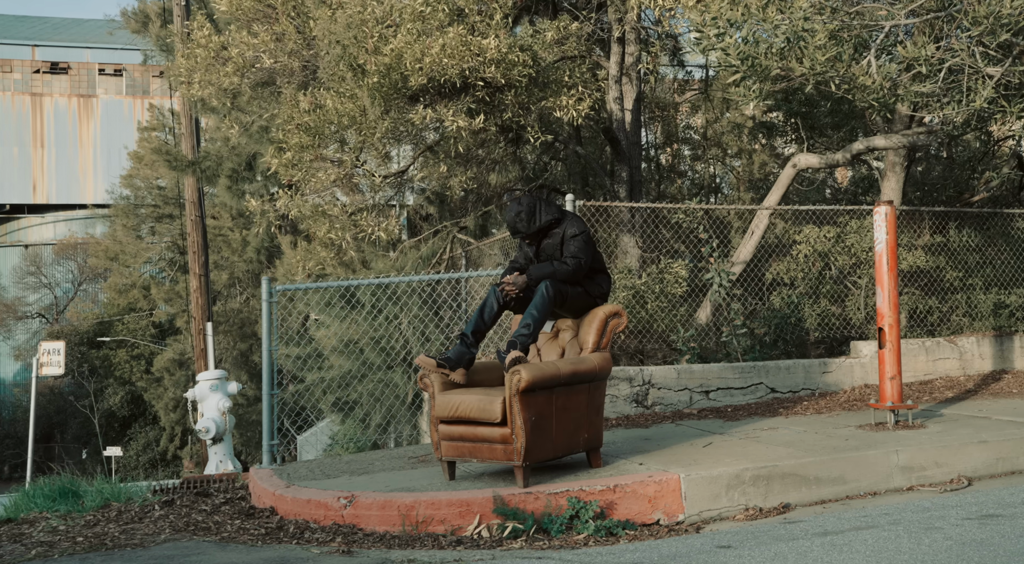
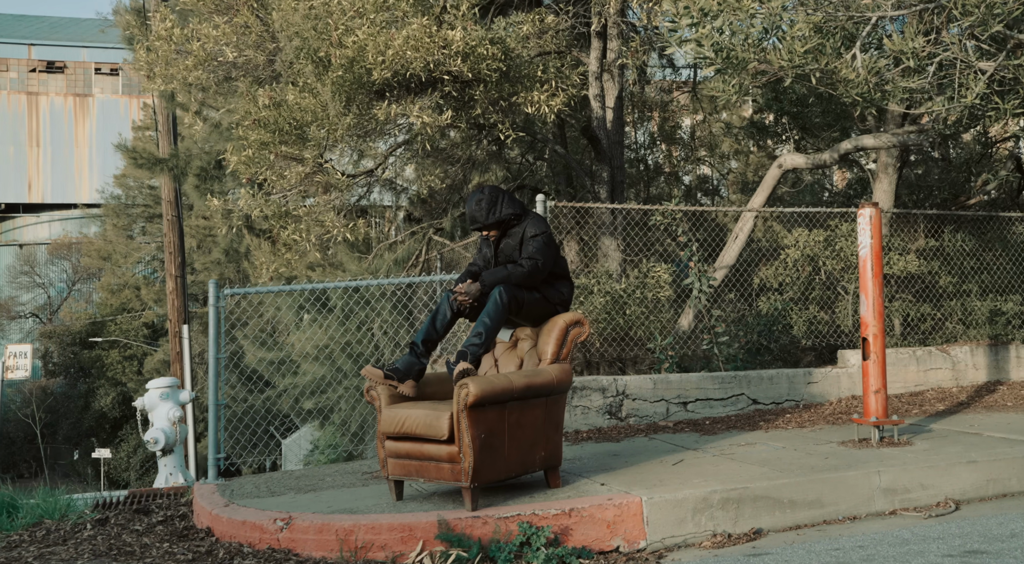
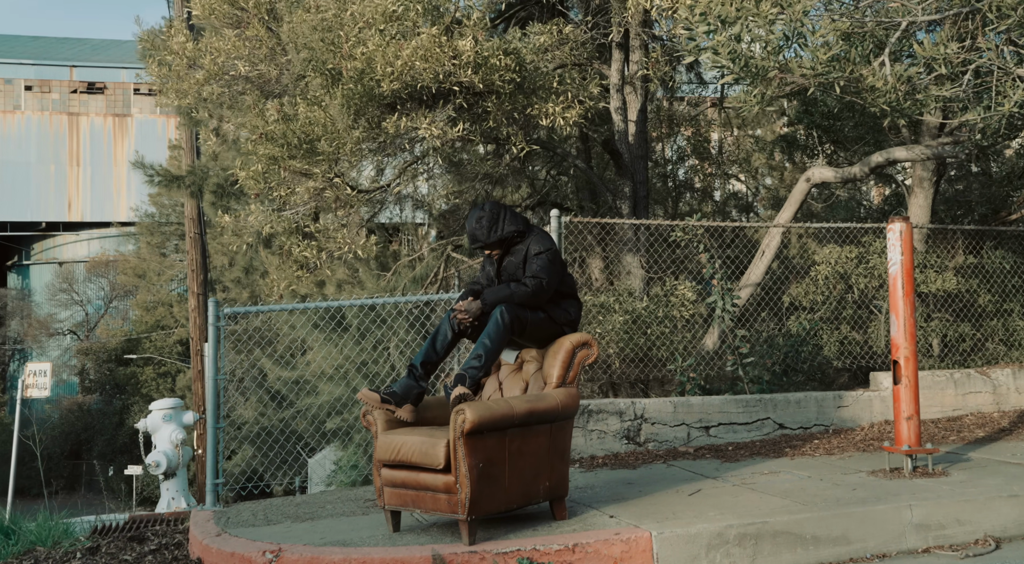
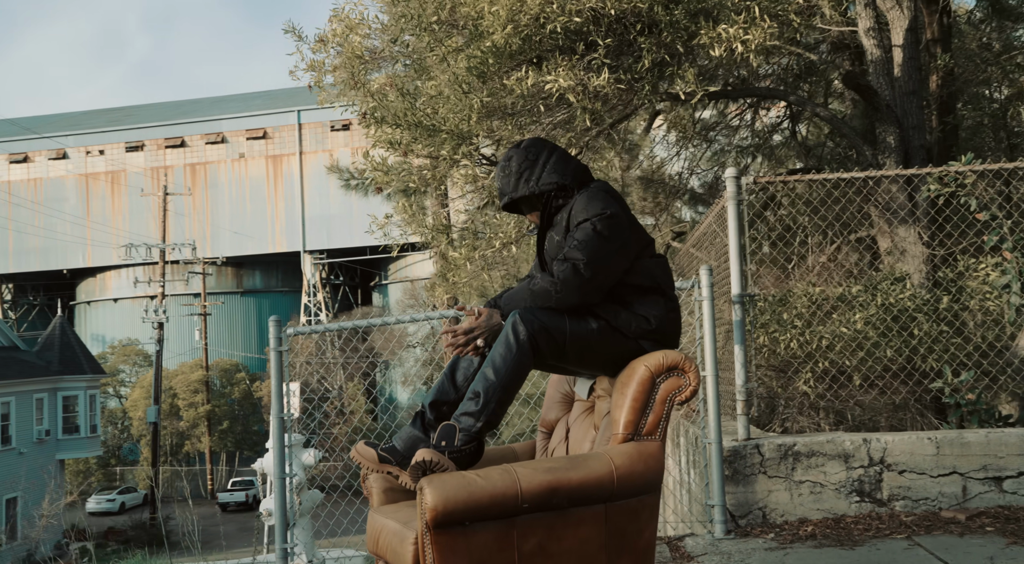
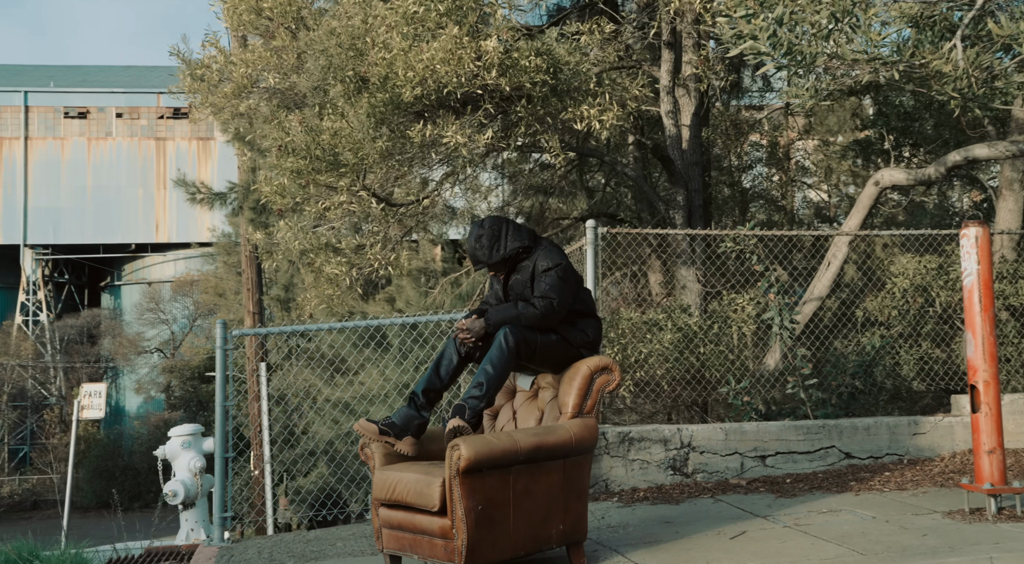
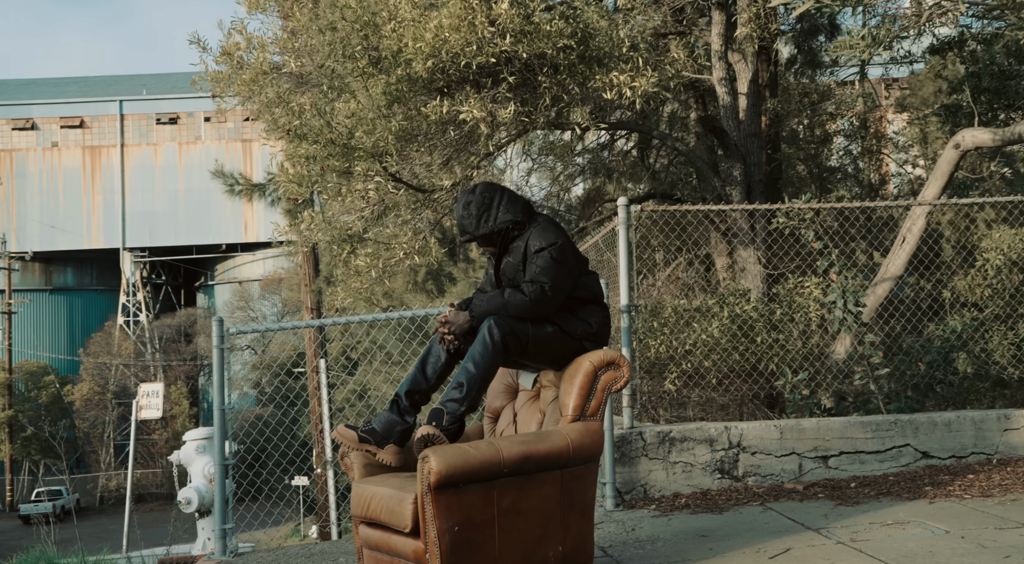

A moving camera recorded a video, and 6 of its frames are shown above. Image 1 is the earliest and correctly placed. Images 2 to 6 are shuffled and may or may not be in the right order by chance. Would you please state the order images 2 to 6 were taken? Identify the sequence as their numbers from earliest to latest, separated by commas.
2, 3, 5, 6, 4
